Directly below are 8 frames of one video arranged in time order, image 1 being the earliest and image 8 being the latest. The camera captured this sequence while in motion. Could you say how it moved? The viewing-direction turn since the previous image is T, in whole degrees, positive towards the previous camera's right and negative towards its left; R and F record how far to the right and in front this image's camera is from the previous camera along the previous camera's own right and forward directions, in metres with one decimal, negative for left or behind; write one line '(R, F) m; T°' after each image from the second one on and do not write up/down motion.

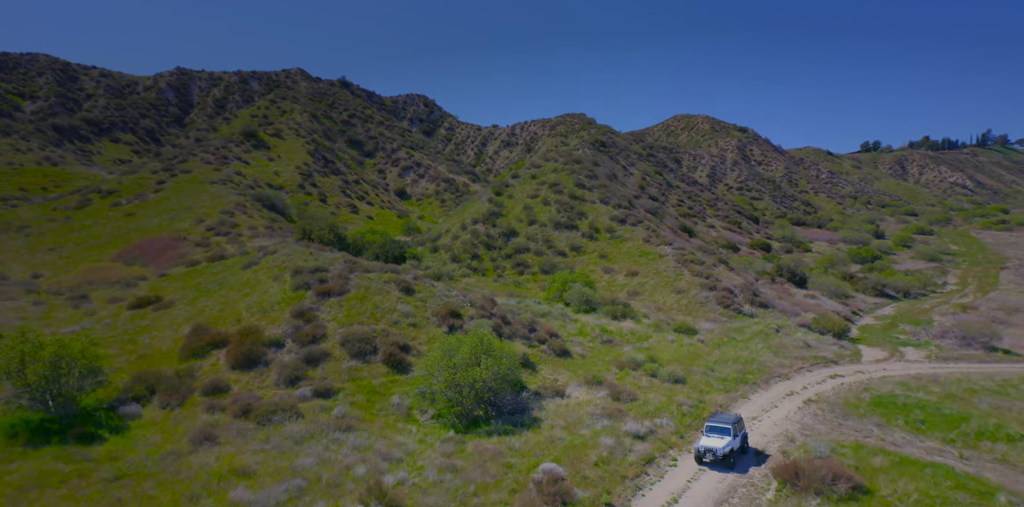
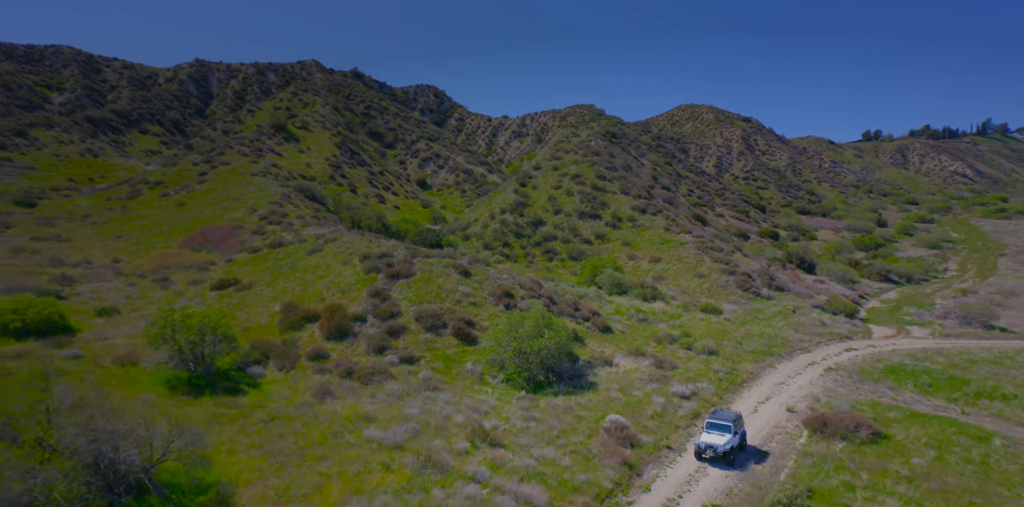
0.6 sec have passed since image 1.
(-3.9, -4.6) m; 0°
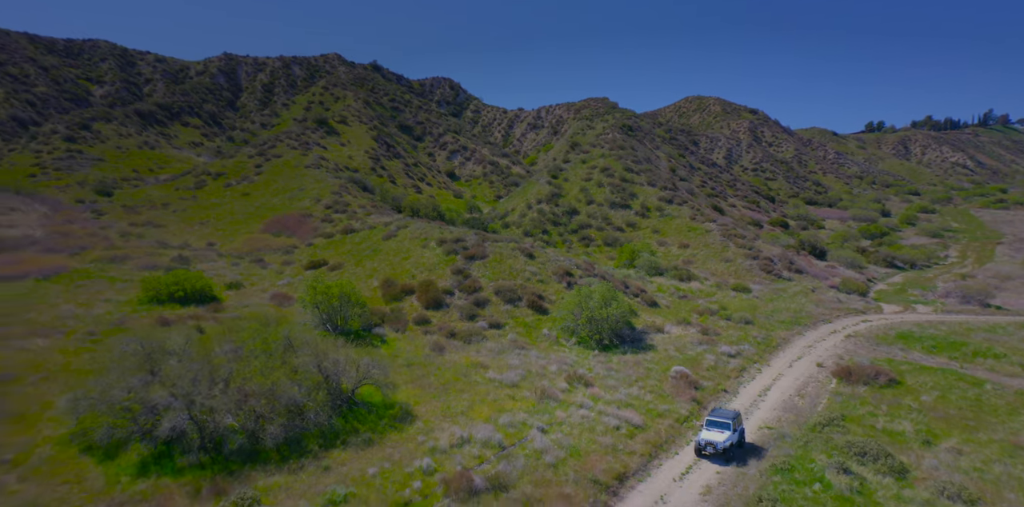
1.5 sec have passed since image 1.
(-5.4, -6.8) m; 0°
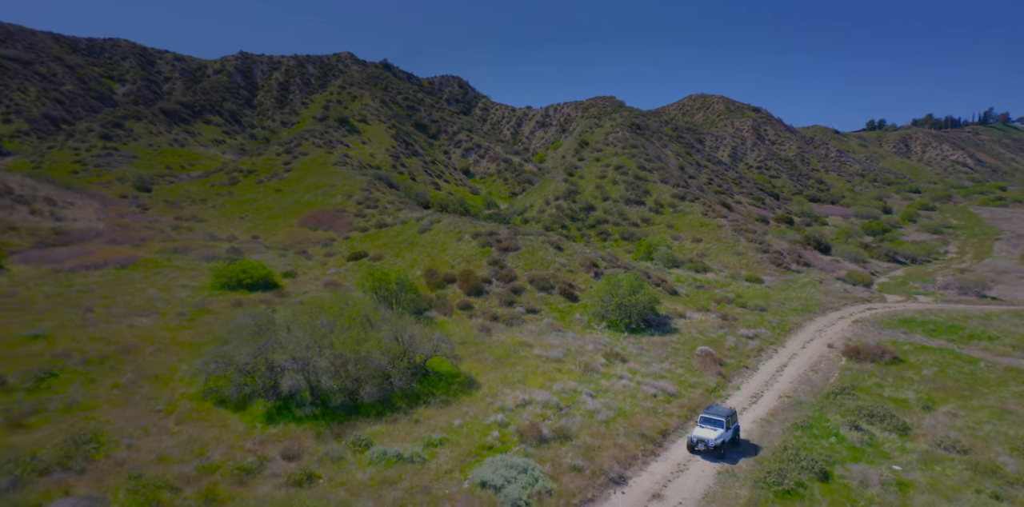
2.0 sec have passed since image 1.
(-3.0, -4.0) m; 0°
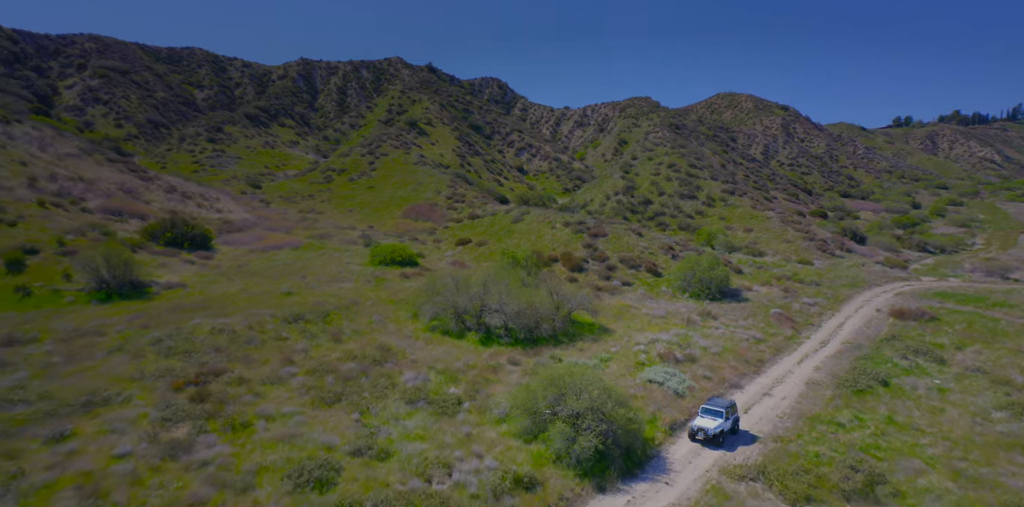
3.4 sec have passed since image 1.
(-8.1, -10.6) m; -2°
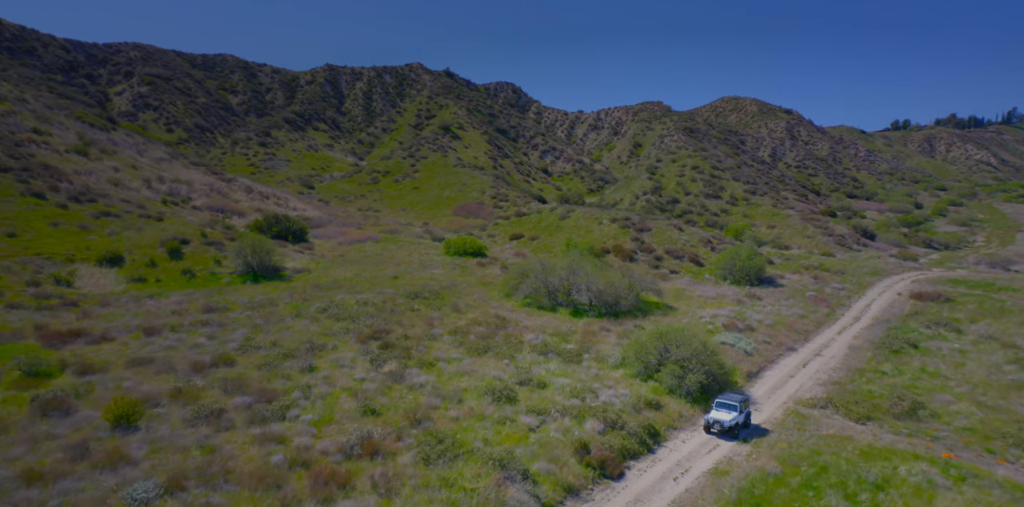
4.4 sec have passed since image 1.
(-6.7, -6.9) m; 0°
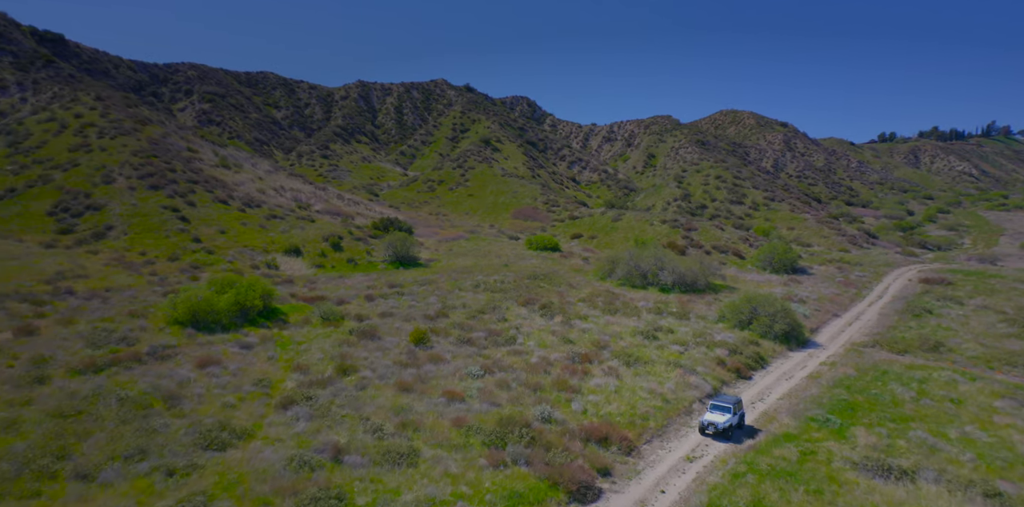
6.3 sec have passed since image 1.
(-10.2, -11.4) m; +1°
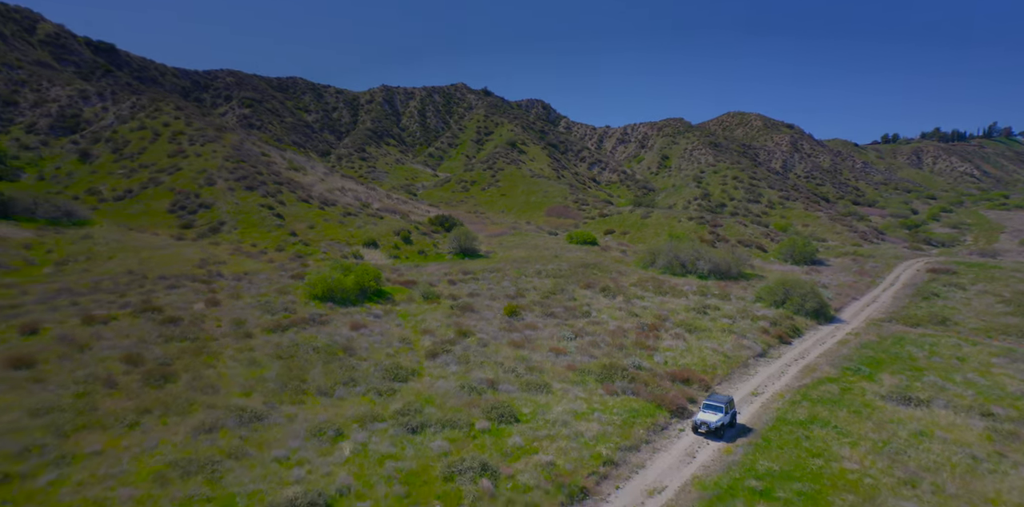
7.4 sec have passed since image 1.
(-5.2, -6.9) m; -1°
